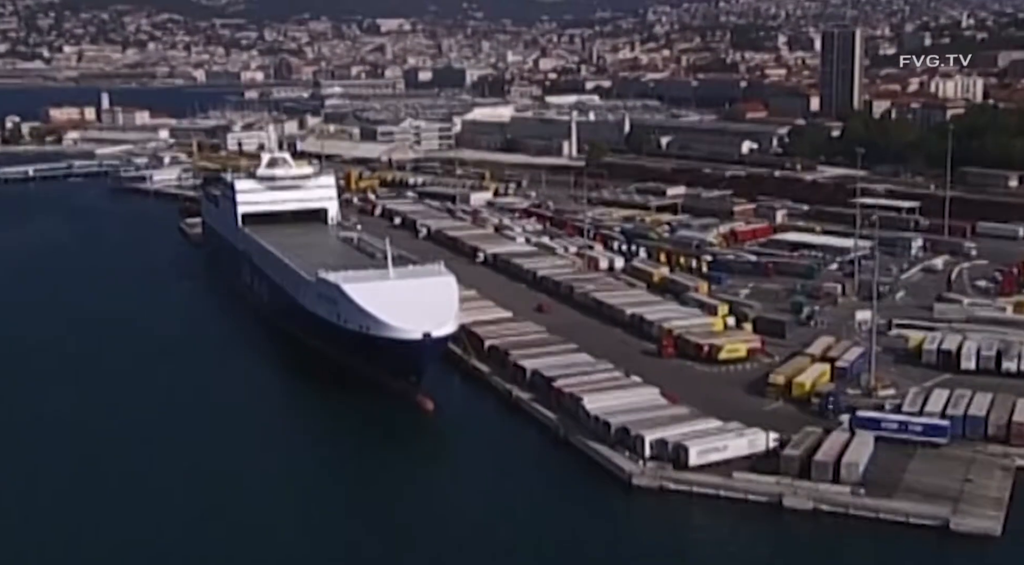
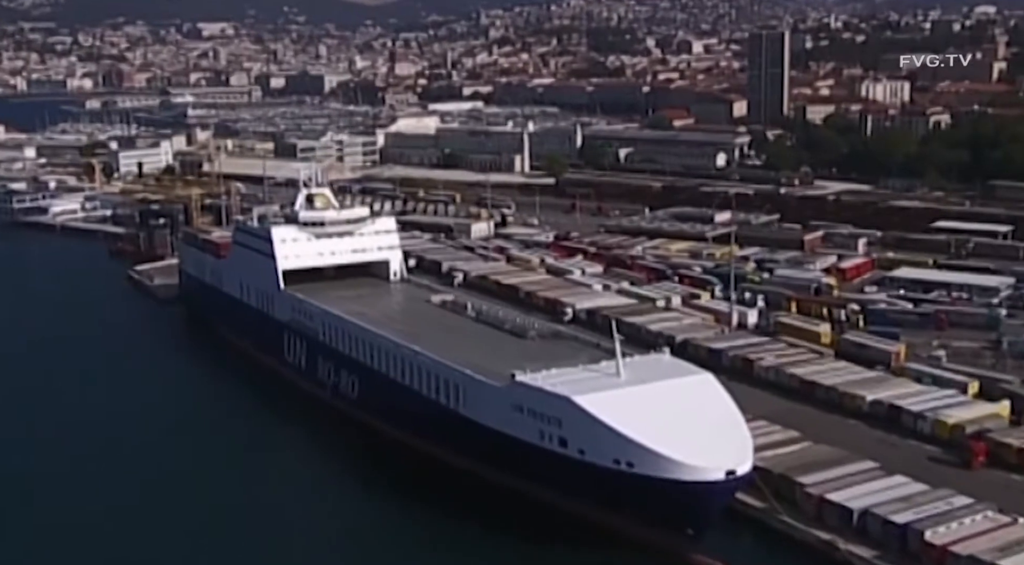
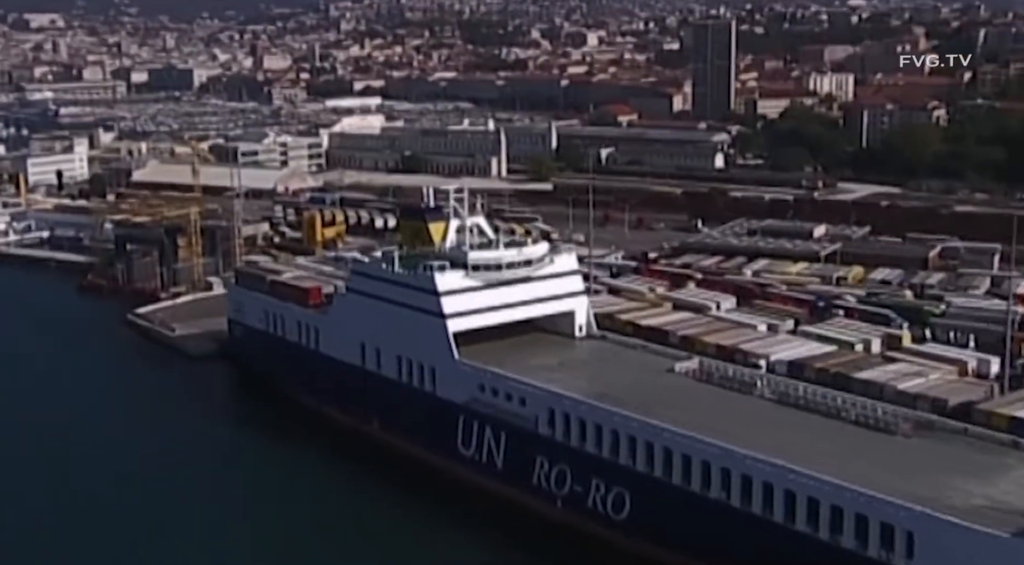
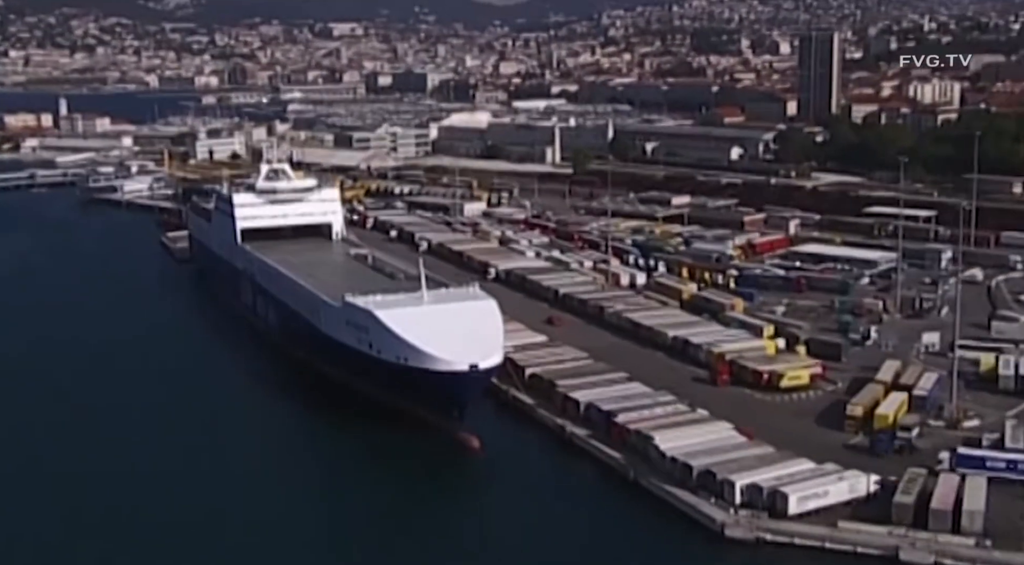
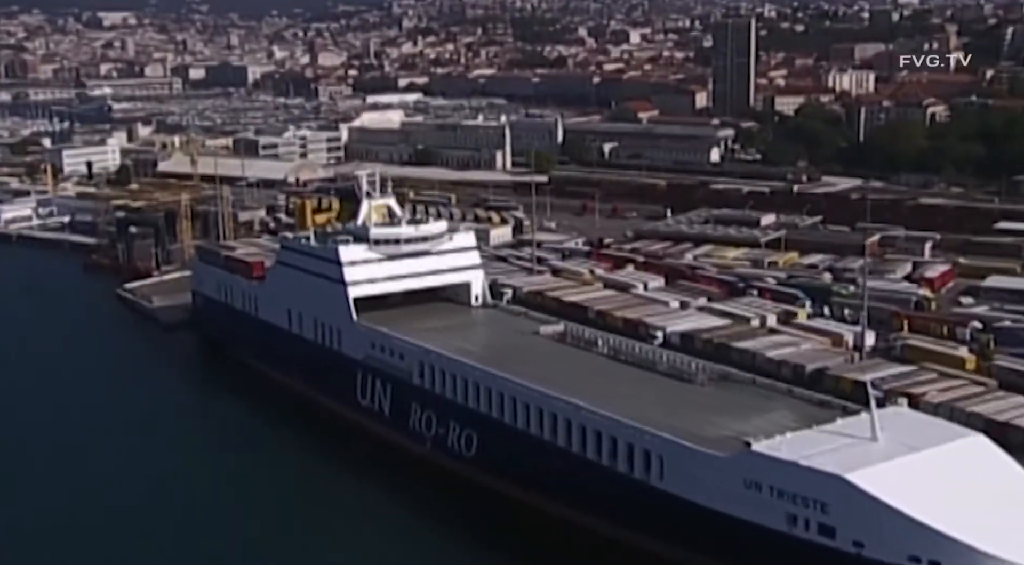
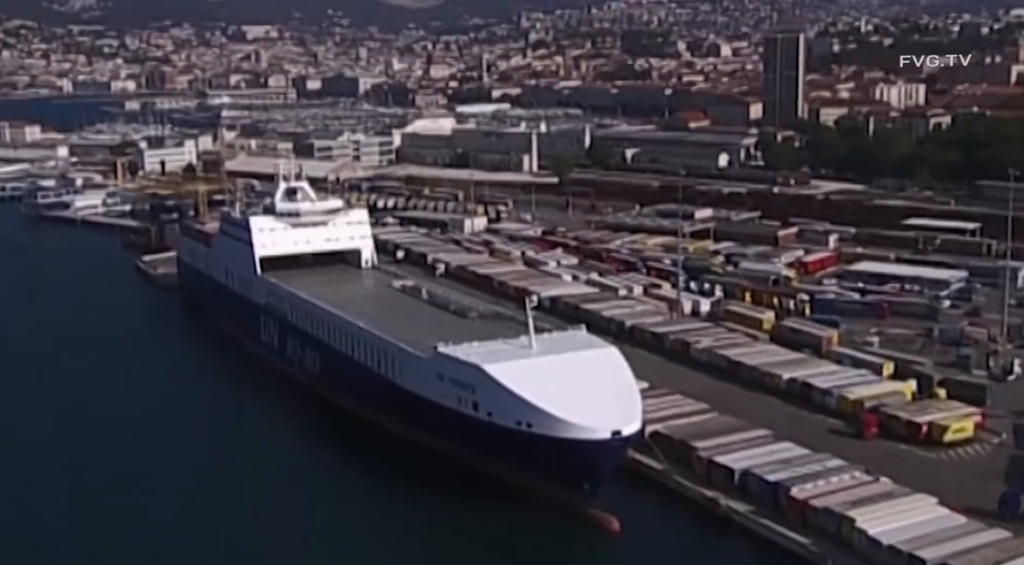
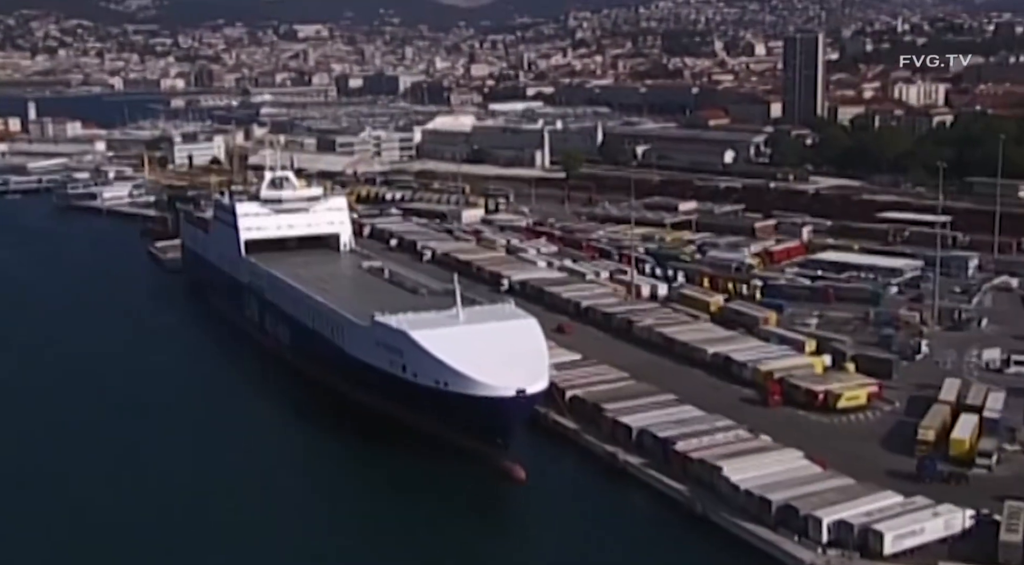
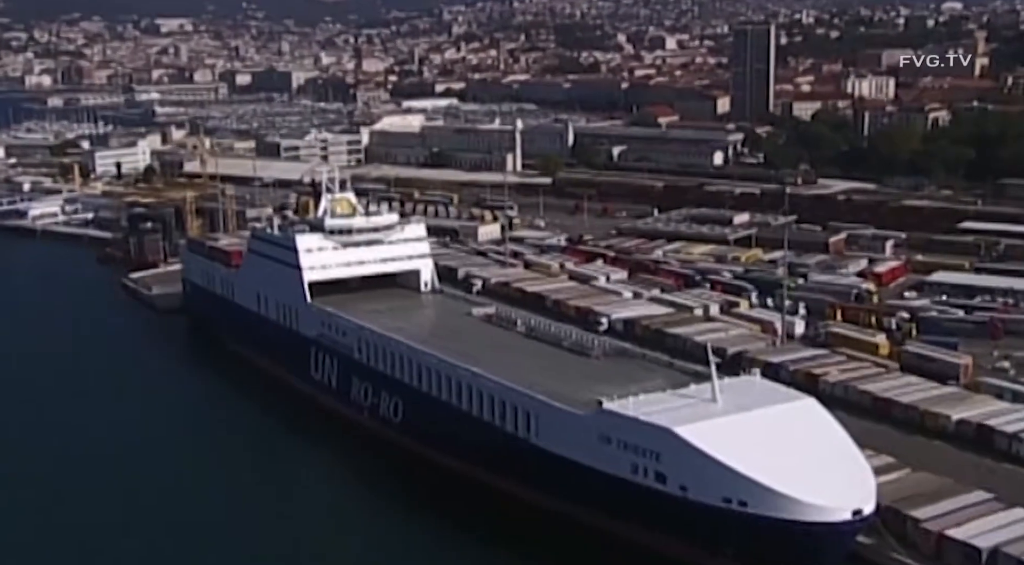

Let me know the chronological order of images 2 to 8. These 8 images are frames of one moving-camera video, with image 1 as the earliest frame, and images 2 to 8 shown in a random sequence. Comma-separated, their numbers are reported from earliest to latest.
4, 7, 6, 2, 8, 5, 3
